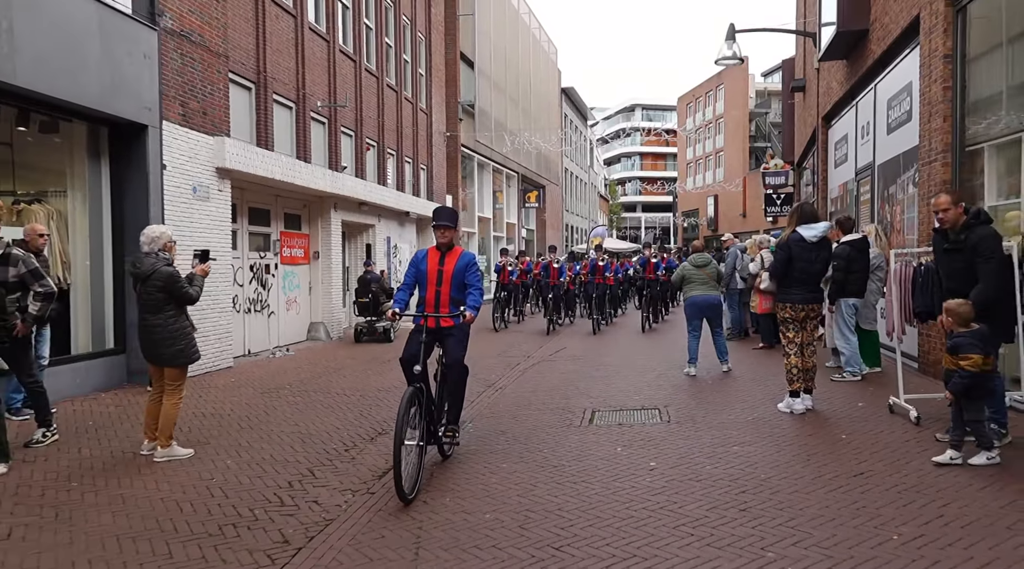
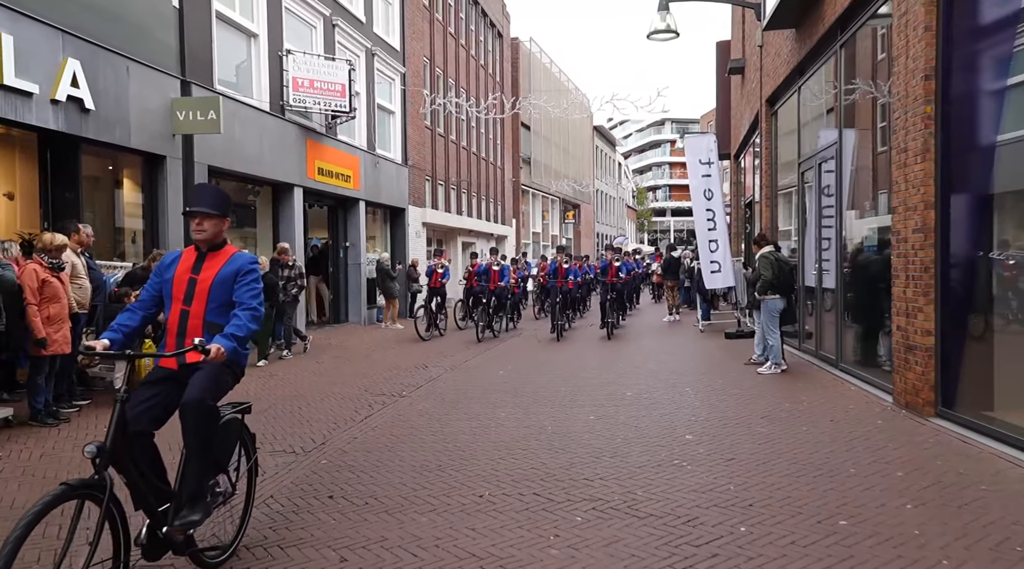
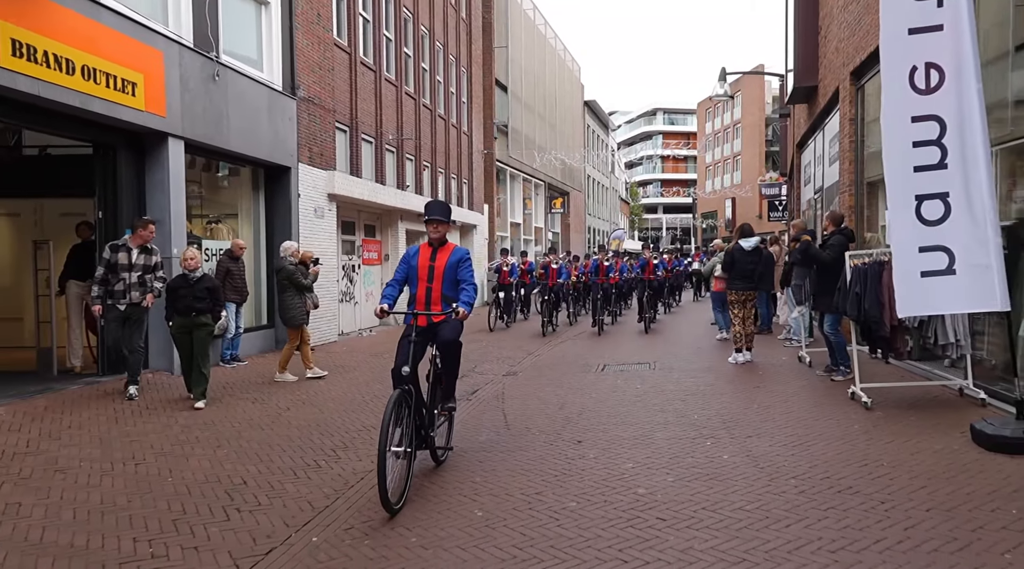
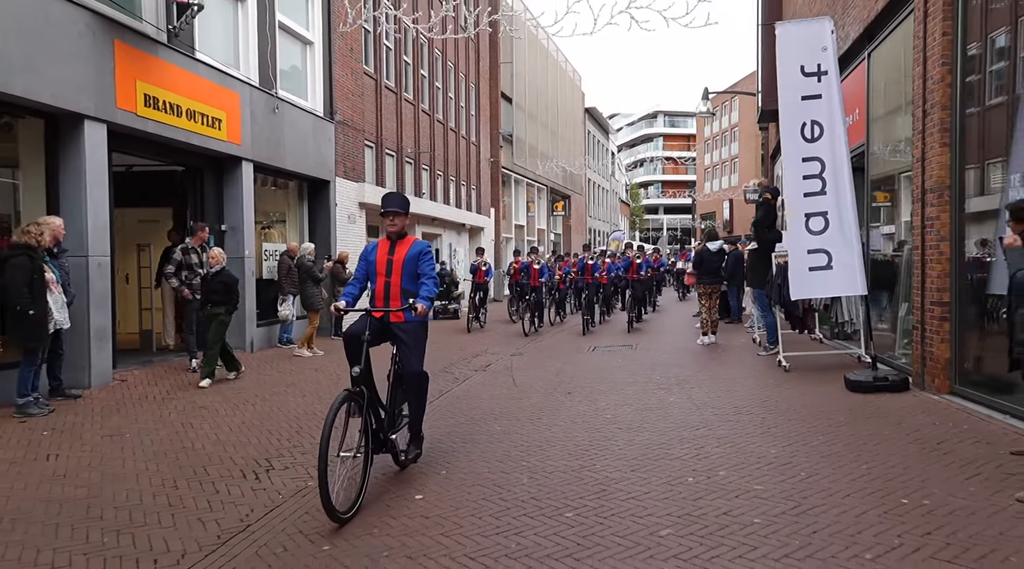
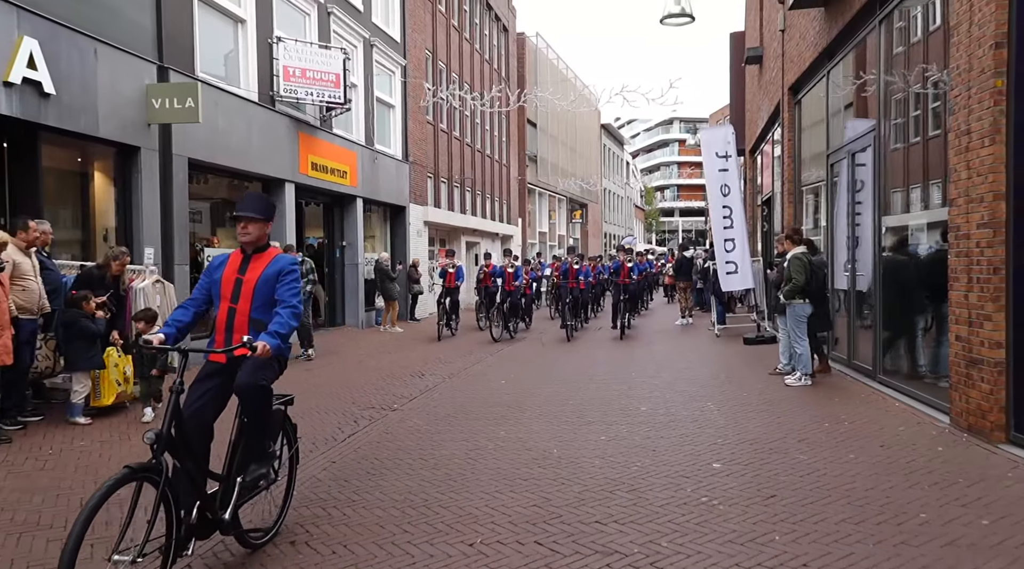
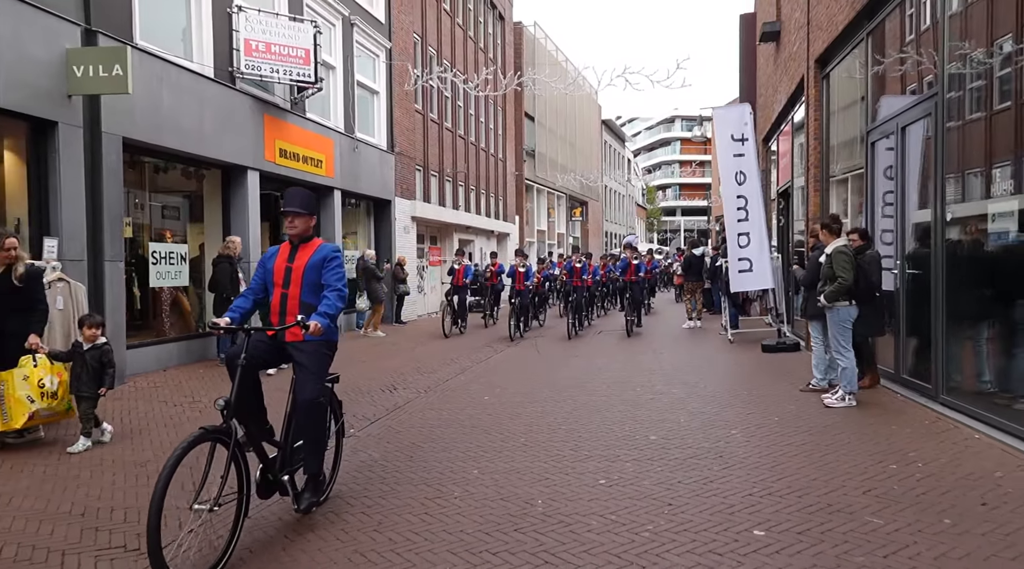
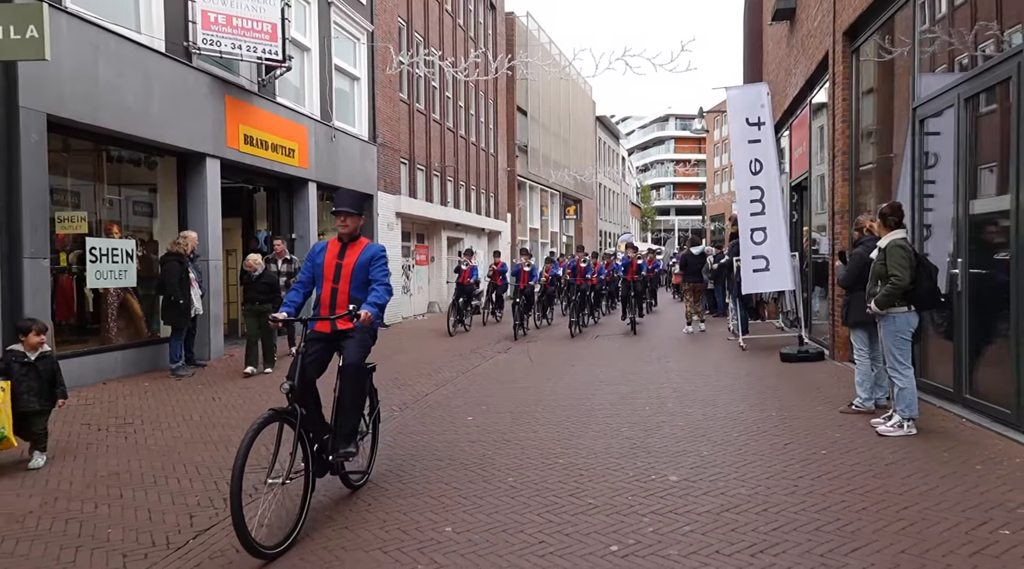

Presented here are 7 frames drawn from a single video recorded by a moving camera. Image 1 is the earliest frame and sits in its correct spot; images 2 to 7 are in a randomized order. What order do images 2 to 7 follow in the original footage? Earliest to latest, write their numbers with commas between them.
3, 4, 7, 6, 5, 2
